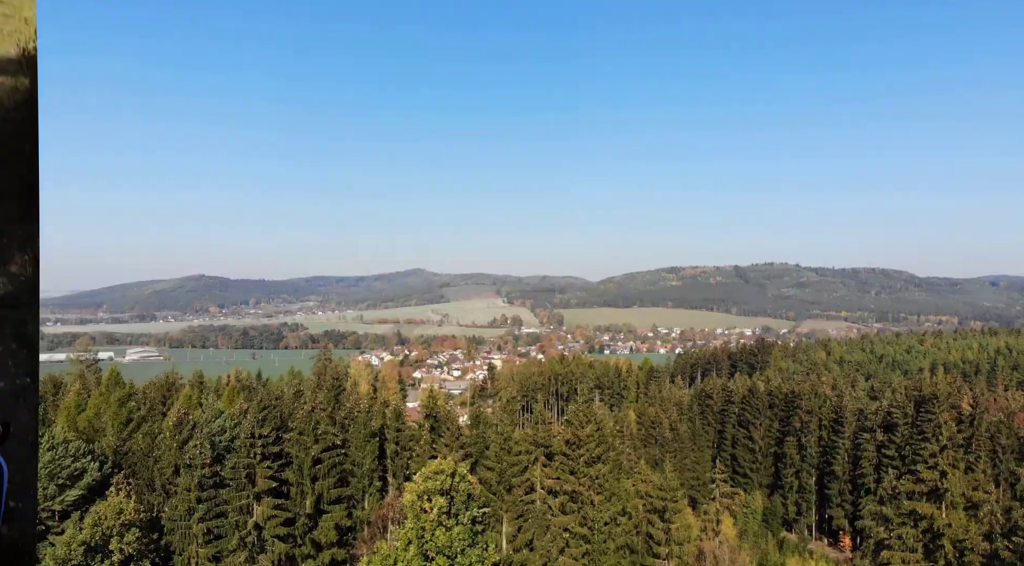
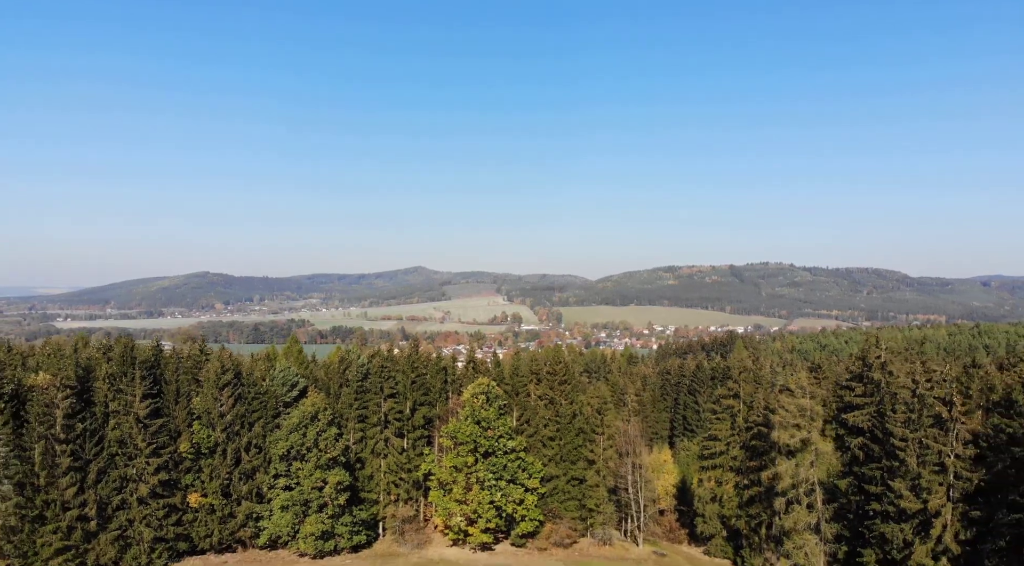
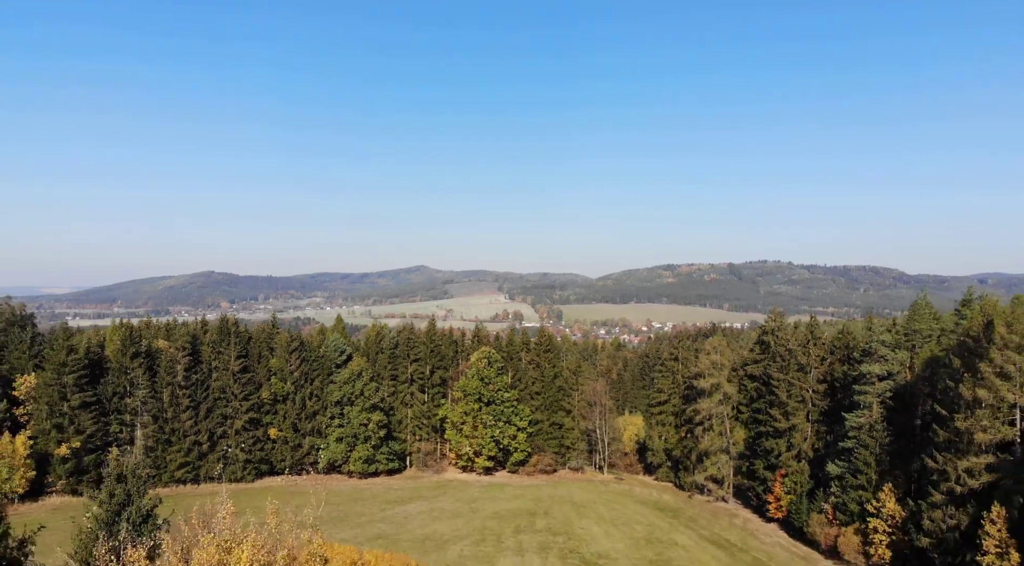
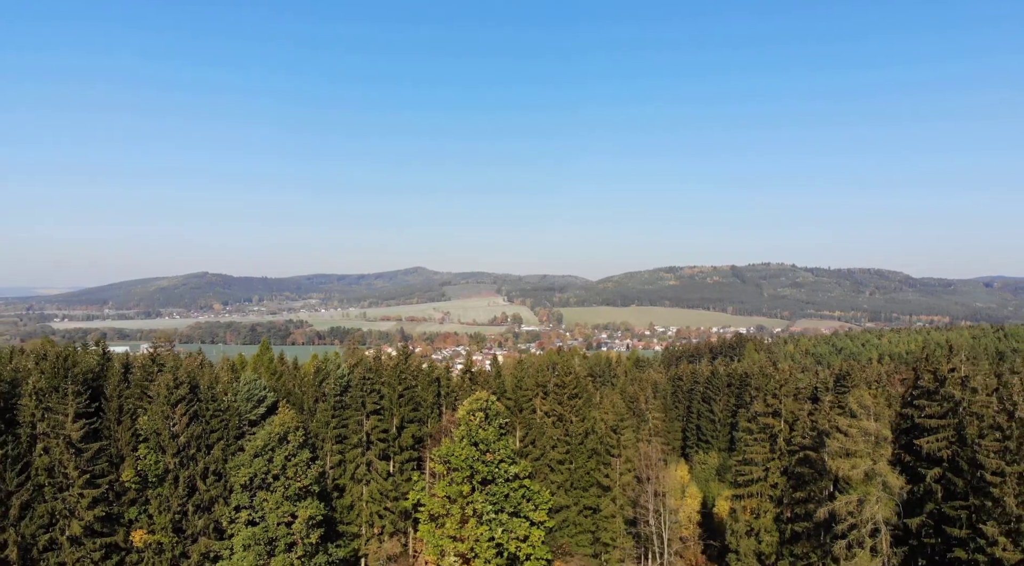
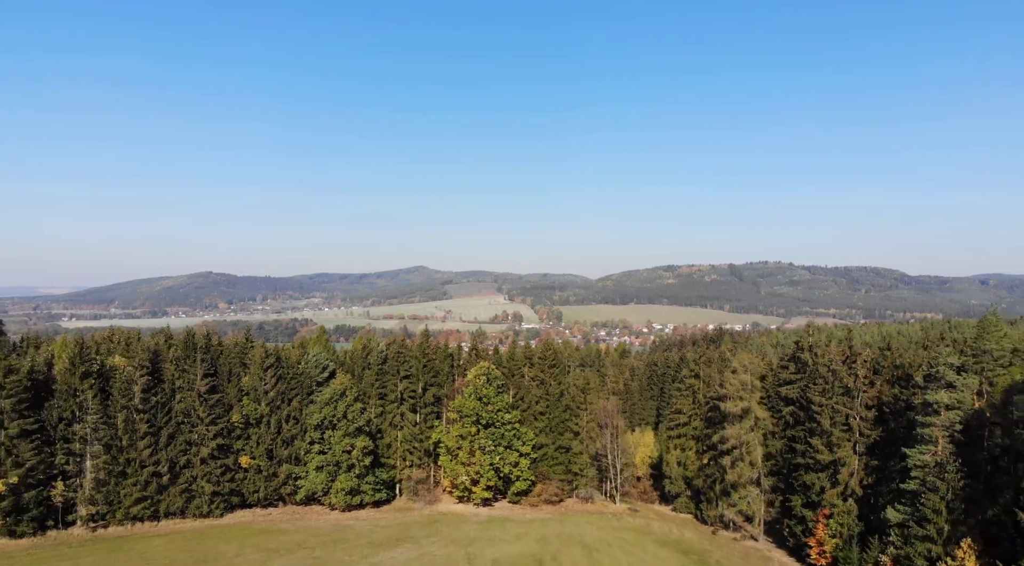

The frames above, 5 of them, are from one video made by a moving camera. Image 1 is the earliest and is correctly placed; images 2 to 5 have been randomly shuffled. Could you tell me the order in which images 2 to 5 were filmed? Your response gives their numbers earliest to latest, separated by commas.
4, 2, 5, 3
